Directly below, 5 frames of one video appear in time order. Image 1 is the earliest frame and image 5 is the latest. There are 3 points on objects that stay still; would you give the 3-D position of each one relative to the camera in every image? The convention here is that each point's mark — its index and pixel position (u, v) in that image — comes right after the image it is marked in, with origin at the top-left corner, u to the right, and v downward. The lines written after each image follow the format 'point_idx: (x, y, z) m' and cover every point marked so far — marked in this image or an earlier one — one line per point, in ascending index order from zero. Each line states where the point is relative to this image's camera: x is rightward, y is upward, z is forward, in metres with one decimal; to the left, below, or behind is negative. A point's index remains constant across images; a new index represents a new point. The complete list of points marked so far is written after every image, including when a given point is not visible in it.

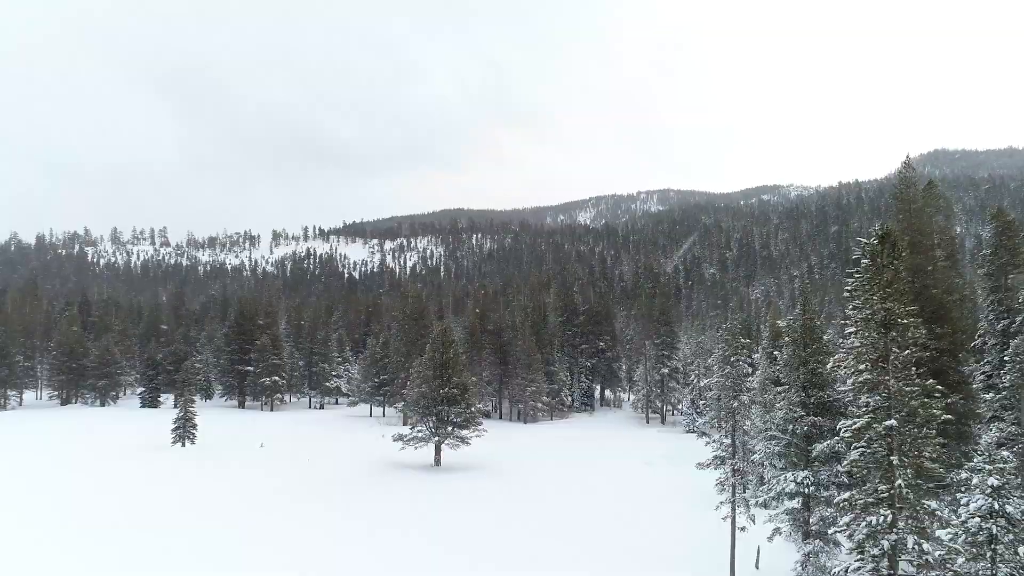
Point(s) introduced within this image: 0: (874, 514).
0: (+8.2, -5.1, +10.8) m
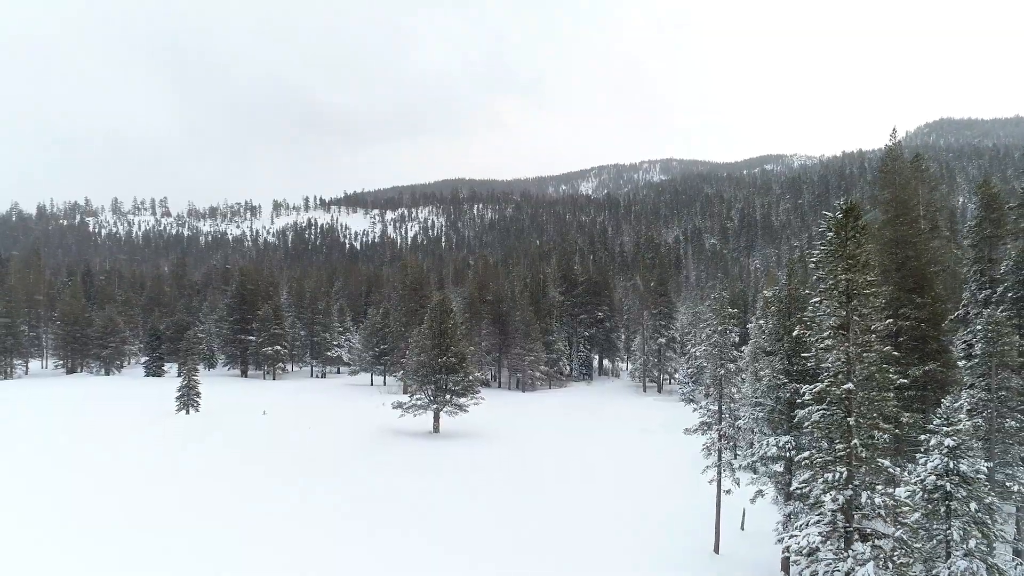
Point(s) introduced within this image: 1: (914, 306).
0: (+7.7, -4.4, +11.3) m
1: (+14.6, -0.7, +17.1) m
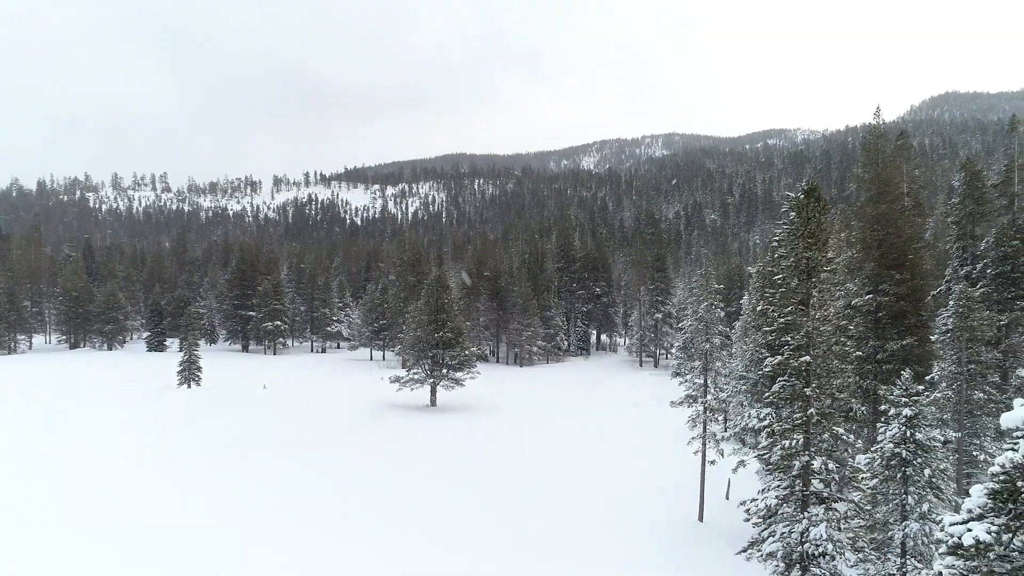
0: (+7.1, -3.8, +11.8) m
1: (+14.0, +0.2, +17.3) m
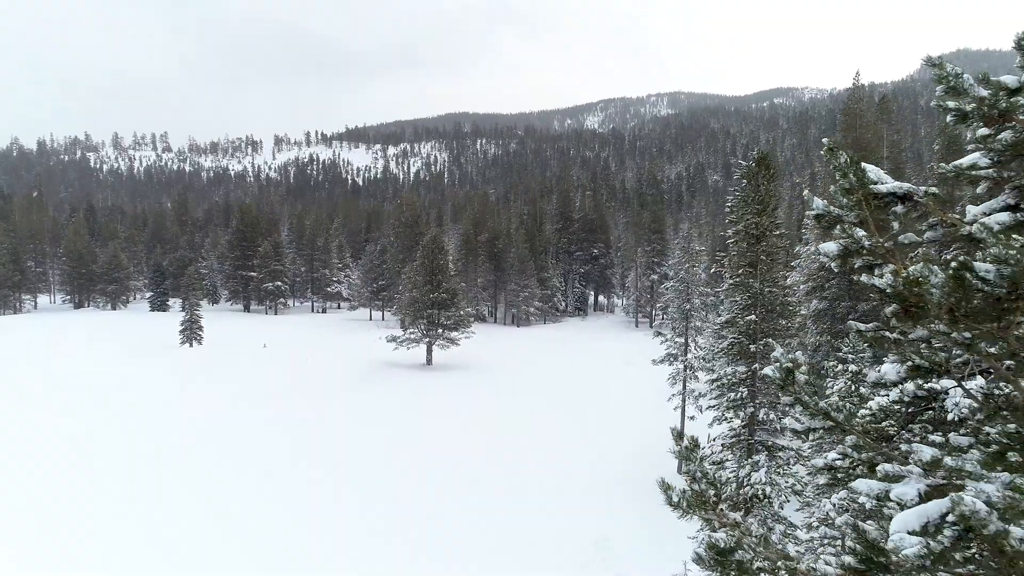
0: (+6.2, -2.8, +12.6) m
1: (+13.2, +1.6, +17.6) m
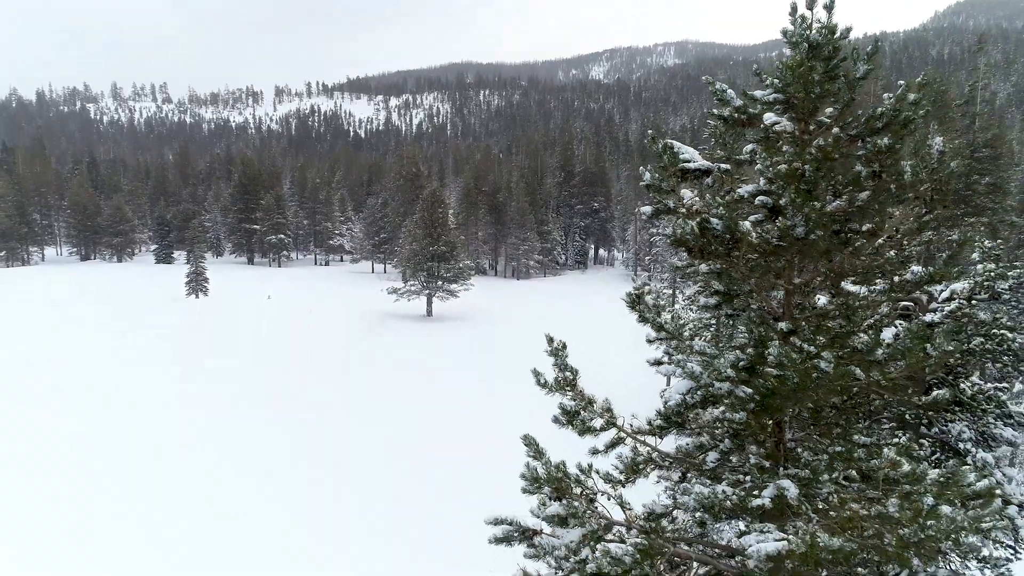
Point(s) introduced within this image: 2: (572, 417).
0: (+5.6, -1.4, +13.5) m
1: (+12.7, +3.5, +18.0) m
2: (+0.5, -1.0, +3.8) m
